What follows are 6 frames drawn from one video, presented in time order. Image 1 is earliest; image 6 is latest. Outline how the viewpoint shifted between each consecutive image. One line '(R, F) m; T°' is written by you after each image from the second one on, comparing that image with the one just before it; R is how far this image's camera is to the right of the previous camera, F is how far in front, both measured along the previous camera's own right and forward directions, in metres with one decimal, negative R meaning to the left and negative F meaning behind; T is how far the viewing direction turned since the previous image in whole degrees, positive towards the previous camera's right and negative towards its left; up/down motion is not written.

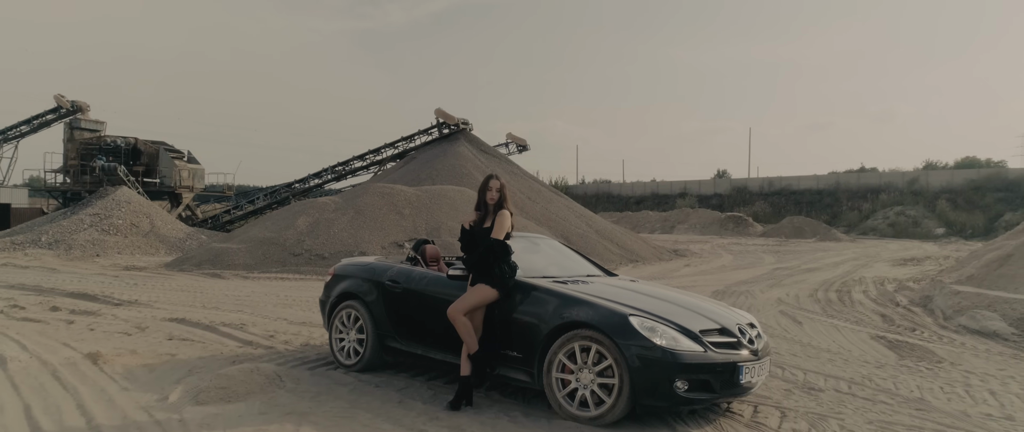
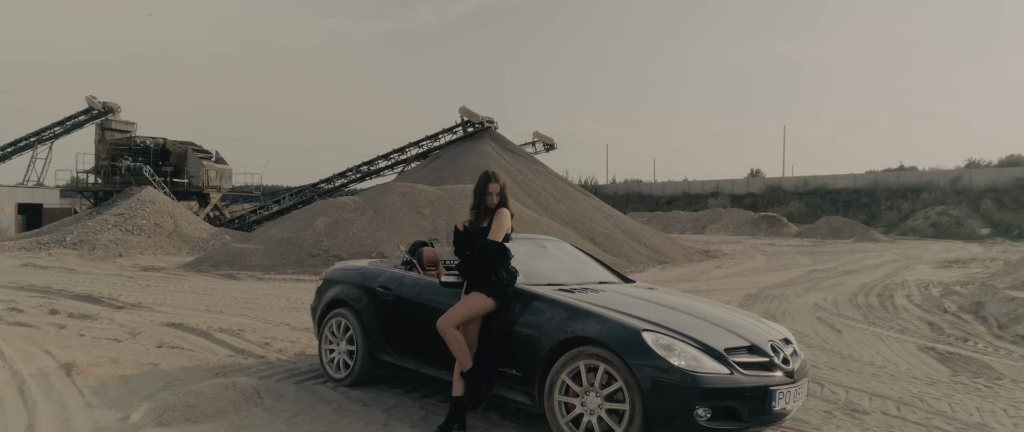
(+0.2, +0.6) m; -3°
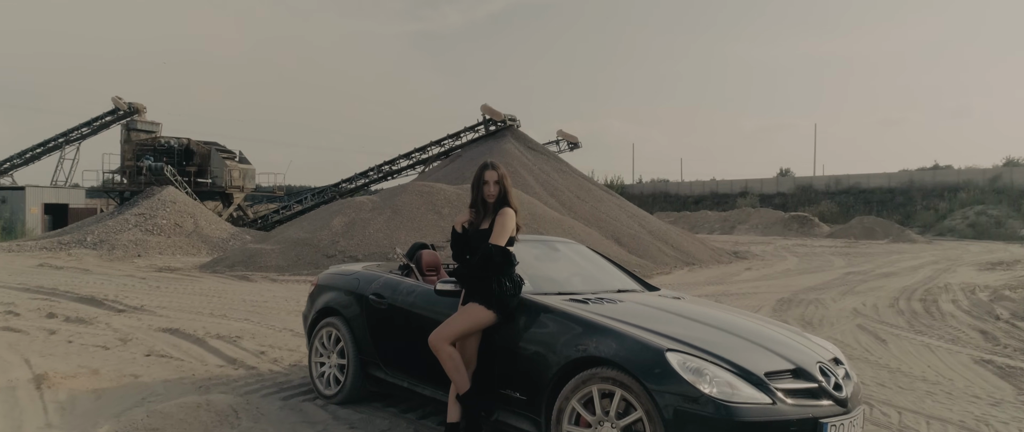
(+0.1, +0.6) m; -2°
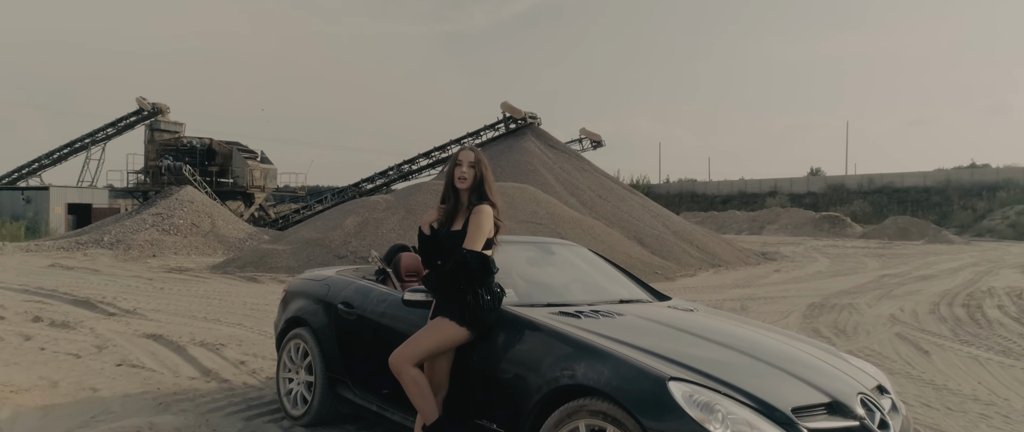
(+0.2, +0.6) m; -2°
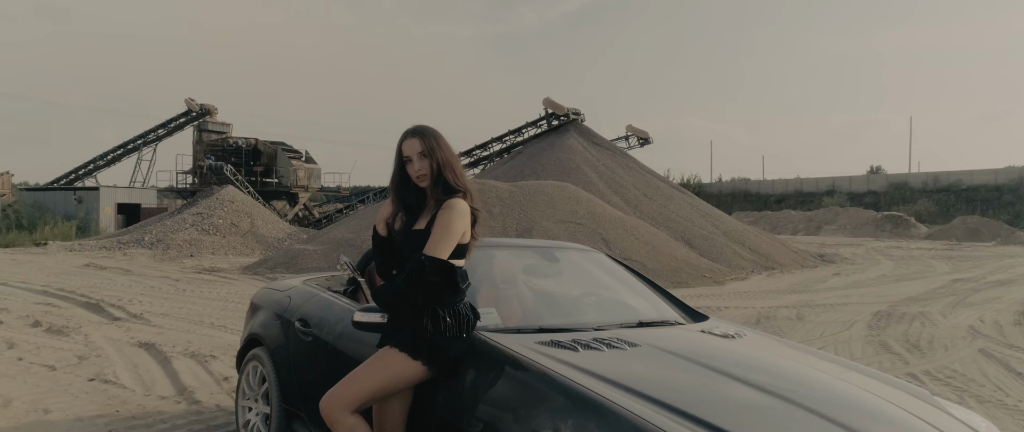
(+0.3, +0.8) m; -4°
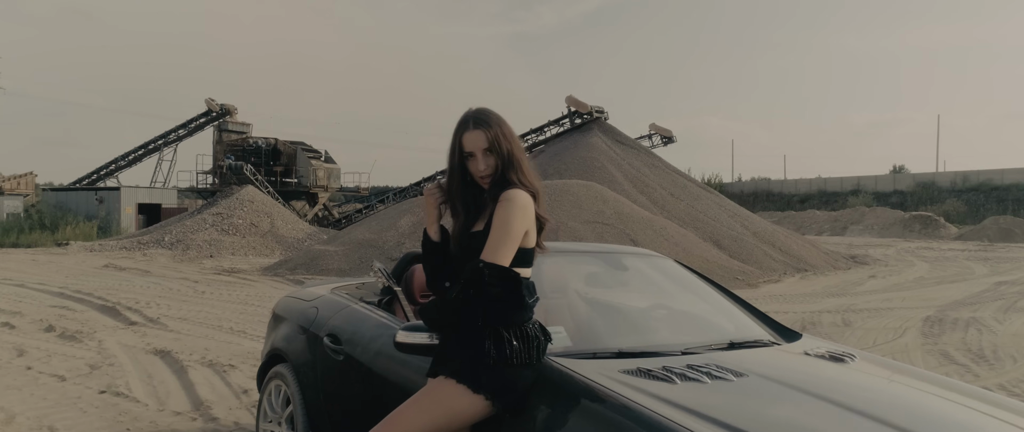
(-0.2, +0.5) m; -2°
